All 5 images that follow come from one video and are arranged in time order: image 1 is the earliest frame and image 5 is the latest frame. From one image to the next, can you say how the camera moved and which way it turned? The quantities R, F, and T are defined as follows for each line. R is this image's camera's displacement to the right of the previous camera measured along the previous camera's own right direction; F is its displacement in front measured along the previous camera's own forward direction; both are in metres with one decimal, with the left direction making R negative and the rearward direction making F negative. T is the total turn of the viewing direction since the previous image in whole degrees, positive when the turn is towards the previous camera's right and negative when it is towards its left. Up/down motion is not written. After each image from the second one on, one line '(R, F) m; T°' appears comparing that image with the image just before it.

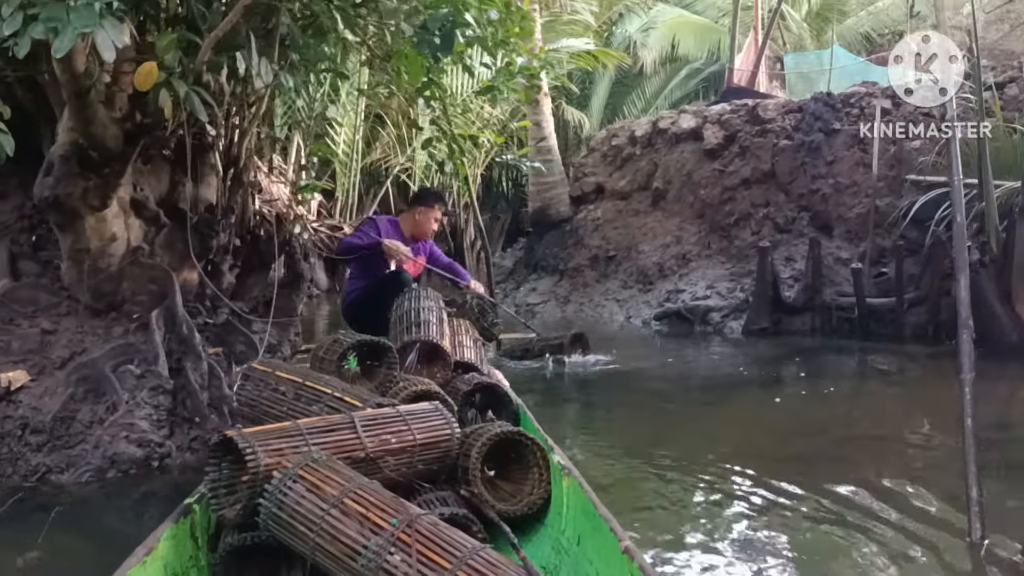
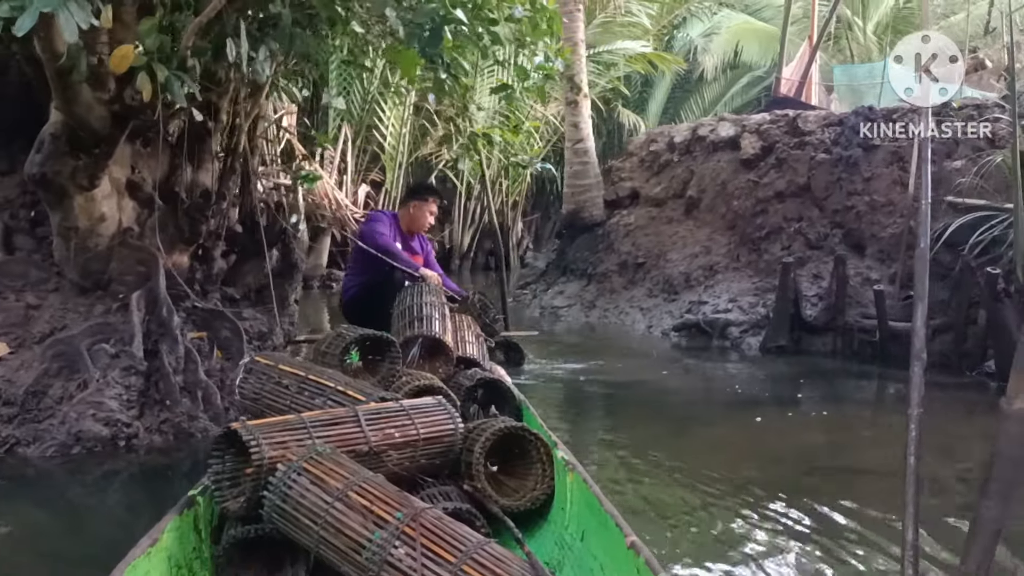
(+0.4, +0.1) m; -4°
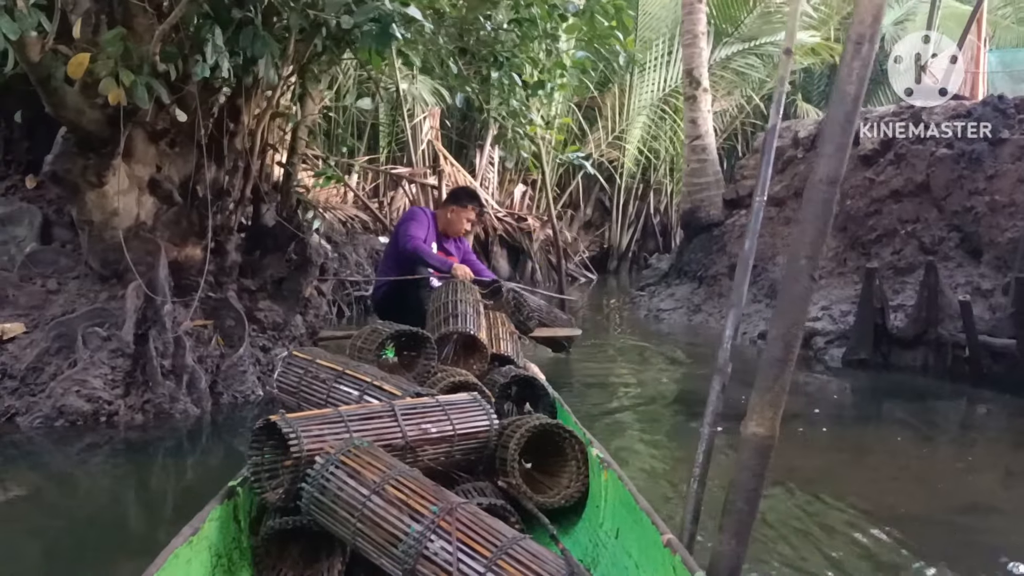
(+1.2, +0.2) m; -14°
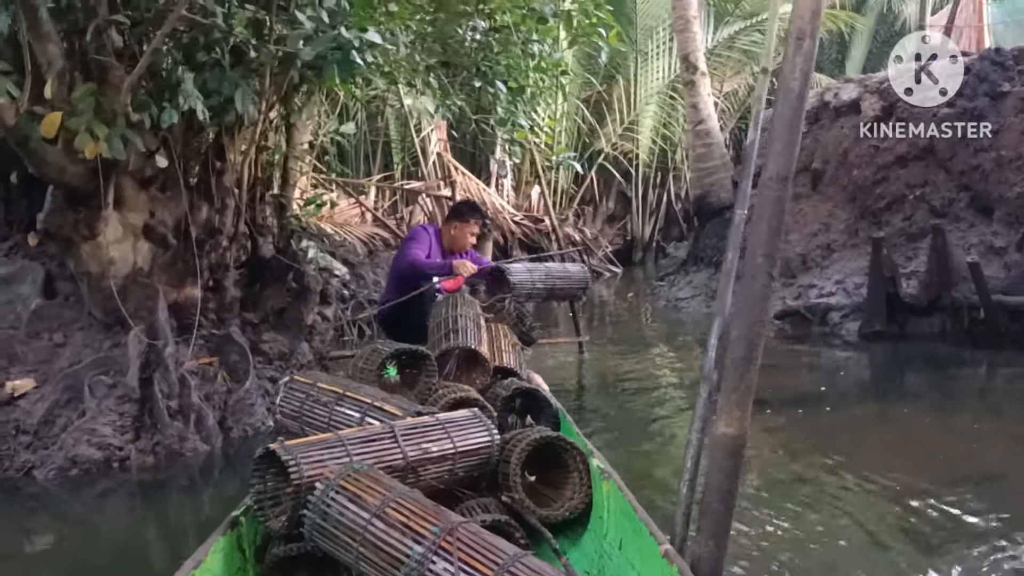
(+0.2, 0.0) m; -2°
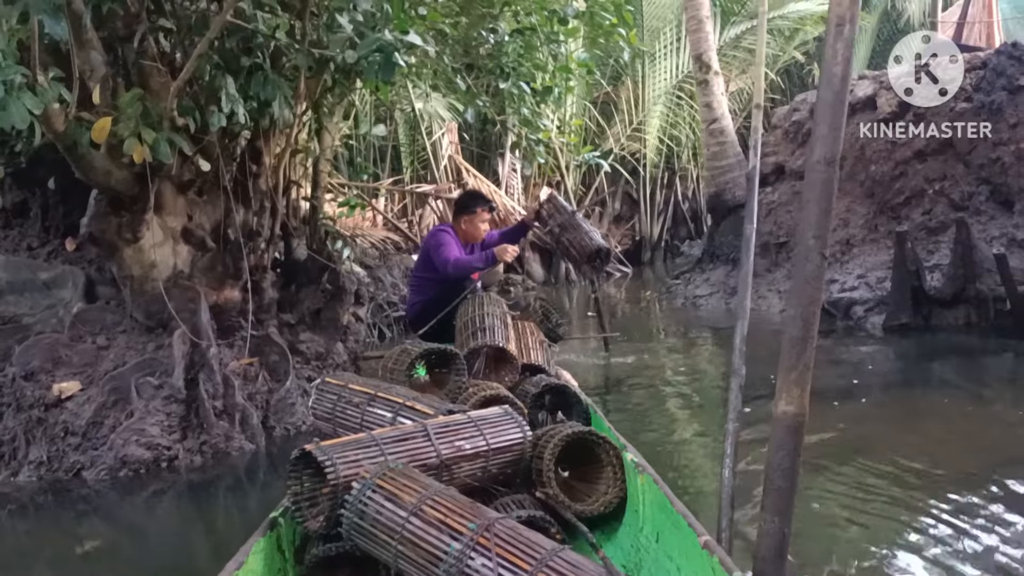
(-0.2, -0.1) m; 0°
